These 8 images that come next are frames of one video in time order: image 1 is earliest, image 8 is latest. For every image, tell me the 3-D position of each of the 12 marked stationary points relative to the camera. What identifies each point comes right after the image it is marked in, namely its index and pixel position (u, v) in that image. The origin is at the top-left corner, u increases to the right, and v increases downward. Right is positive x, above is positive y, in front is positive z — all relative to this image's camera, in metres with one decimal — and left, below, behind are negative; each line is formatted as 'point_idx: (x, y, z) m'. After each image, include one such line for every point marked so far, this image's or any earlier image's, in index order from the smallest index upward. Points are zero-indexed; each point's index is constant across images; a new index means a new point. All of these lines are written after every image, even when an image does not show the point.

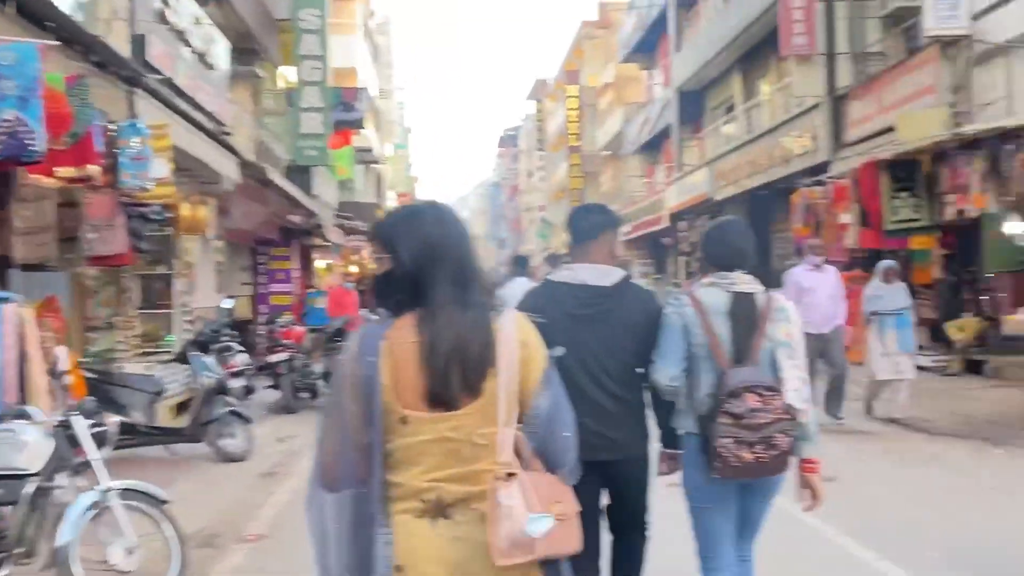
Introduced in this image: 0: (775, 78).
0: (+5.9, +4.7, +19.6) m
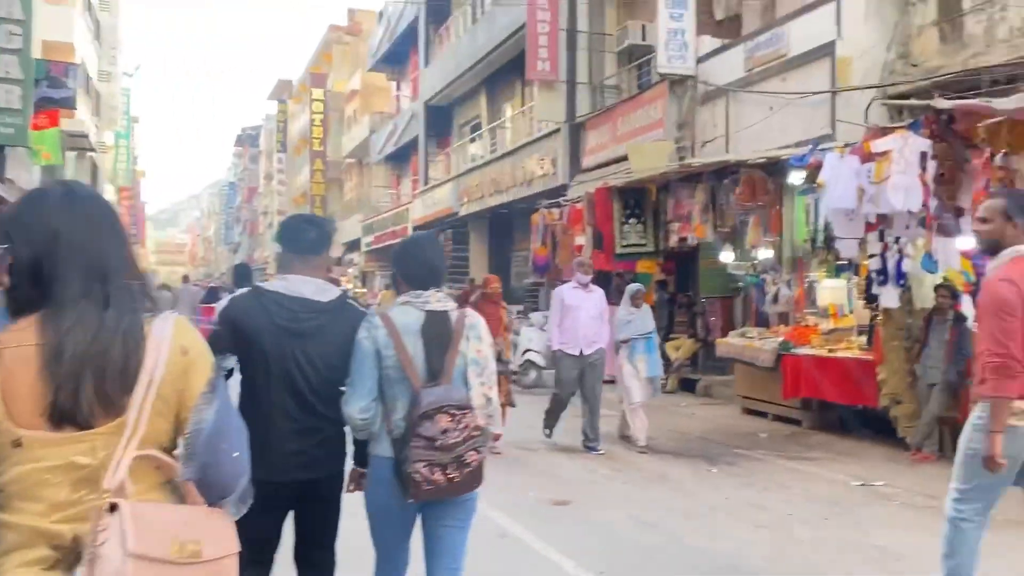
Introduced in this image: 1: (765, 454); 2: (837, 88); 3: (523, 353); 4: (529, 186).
0: (+0.2, +4.3, +20.1) m
1: (+2.4, -1.6, +8.2) m
2: (+3.5, +2.2, +9.5) m
3: (+0.1, -1.0, +12.9) m
4: (+0.3, +2.0, +17.2) m
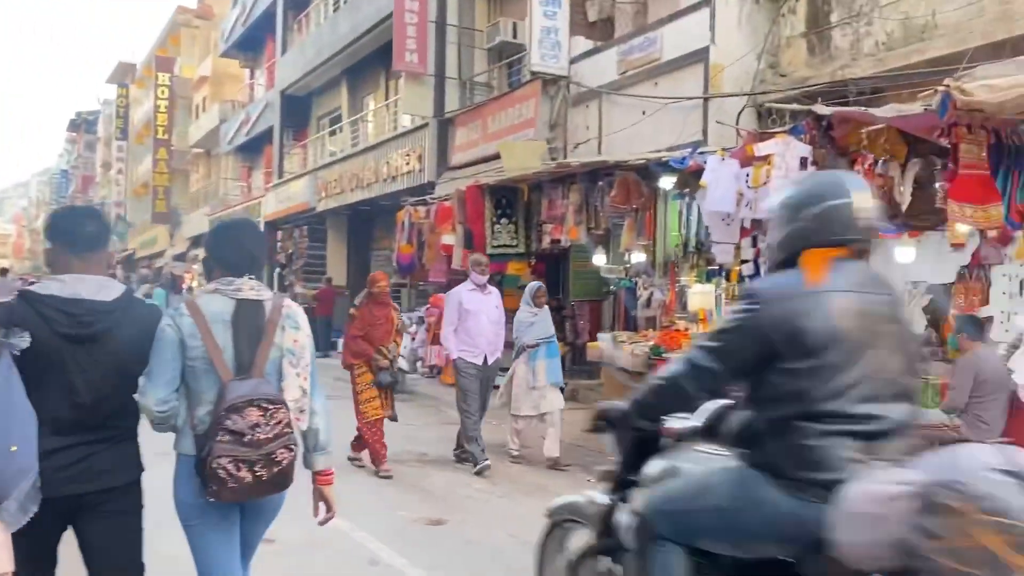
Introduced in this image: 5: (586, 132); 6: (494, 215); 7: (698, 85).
0: (-2.9, +4.3, +19.5) m
1: (+1.2, -1.6, +8.0) m
2: (+2.1, +2.1, +9.5) m
3: (-1.8, -1.0, +12.3) m
4: (-2.3, +2.0, +16.6) m
5: (+1.0, +2.1, +11.8) m
6: (-0.3, +1.0, +11.7) m
7: (+2.1, +2.3, +10.0) m
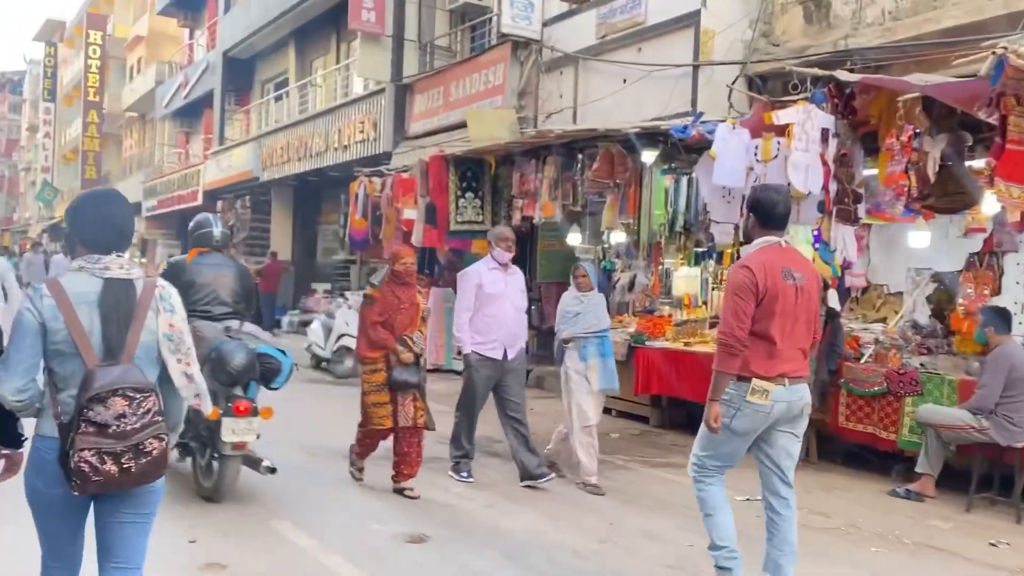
0: (-3.7, +4.8, +18.3) m
1: (+0.9, -1.4, +7.4) m
2: (+1.9, +2.3, +8.8) m
3: (-2.3, -0.6, +11.4) m
4: (-3.0, +2.4, +15.6) m
5: (+0.6, +2.4, +11.1) m
6: (-0.7, +1.2, +10.8) m
7: (+1.8, +2.5, +9.2) m
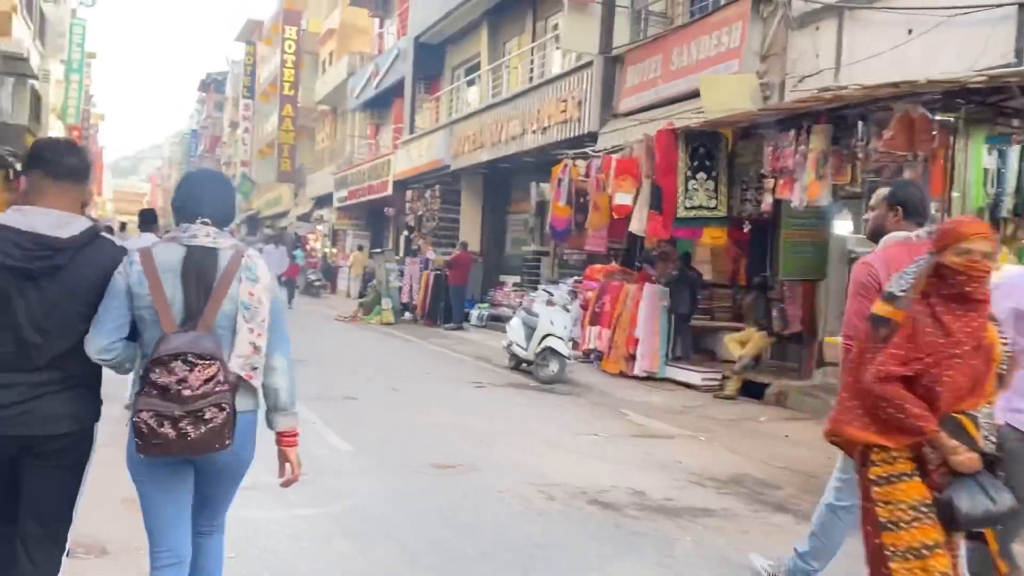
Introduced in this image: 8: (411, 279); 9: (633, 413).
0: (+0.3, +4.9, +17.1) m
1: (+2.7, -1.5, +5.5) m
2: (+4.0, +2.2, +6.7) m
3: (+0.3, -0.6, +10.1) m
4: (+0.5, +2.5, +14.3) m
5: (+3.2, +2.4, +9.2) m
6: (+1.9, +1.3, +9.2) m
7: (+4.0, +2.5, +7.2) m
8: (-2.1, +0.2, +17.7) m
9: (+1.2, -1.2, +8.4) m
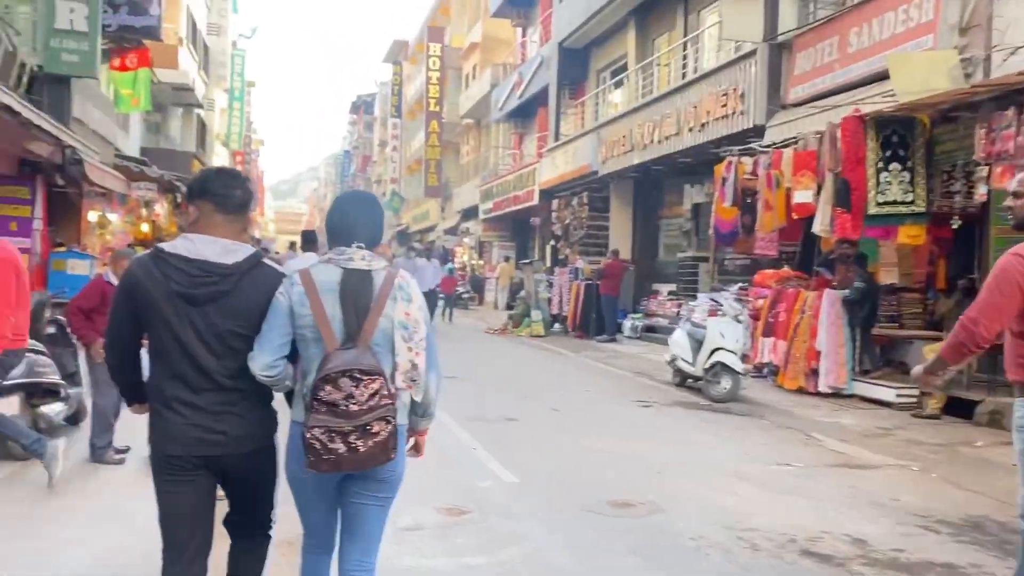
0: (+3.1, +4.8, +16.3) m
1: (+3.7, -1.5, +4.4) m
2: (+5.1, +2.2, +5.4) m
3: (+2.1, -0.7, +9.3) m
4: (+2.9, +2.4, +13.5) m
5: (+4.7, +2.3, +8.0) m
6: (+3.4, +1.2, +8.2) m
7: (+5.2, +2.5, +5.8) m
8: (+1.0, 0.0, +17.2) m
9: (+2.7, -1.3, +7.5) m
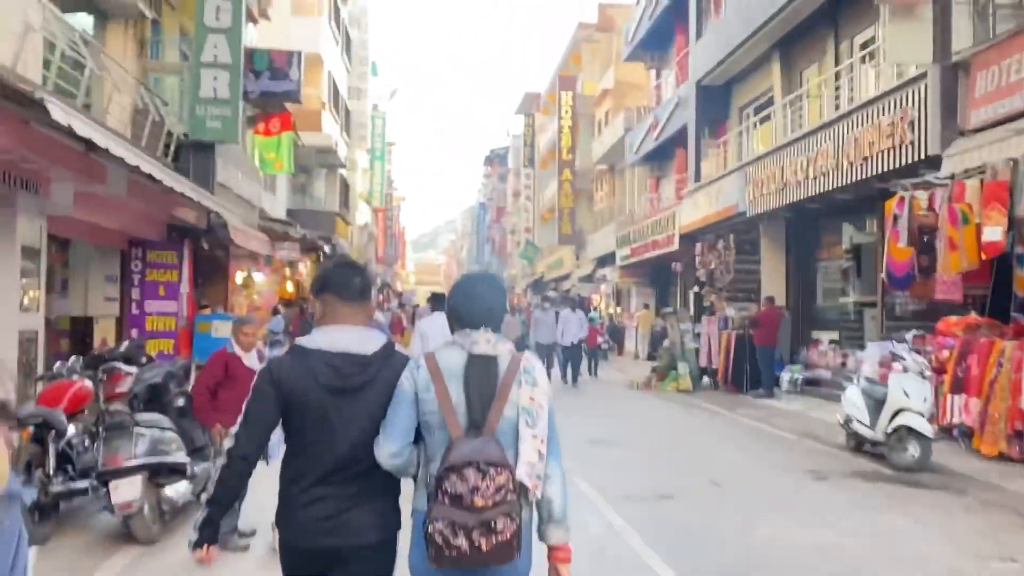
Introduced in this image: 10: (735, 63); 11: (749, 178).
0: (+5.5, +3.9, +15.2) m
1: (+4.4, -1.6, +3.0) m
2: (+5.8, +2.0, +4.0) m
3: (+3.5, -1.2, +8.1) m
4: (+4.9, +1.7, +12.3) m
5: (+5.8, +2.0, +6.6) m
6: (+4.6, +0.8, +7.0) m
7: (+6.0, +2.3, +4.4) m
8: (+3.6, -1.0, +16.1) m
9: (+3.8, -1.6, +6.2) m
10: (+4.8, +4.9, +18.7) m
11: (+4.5, +2.1, +16.6) m
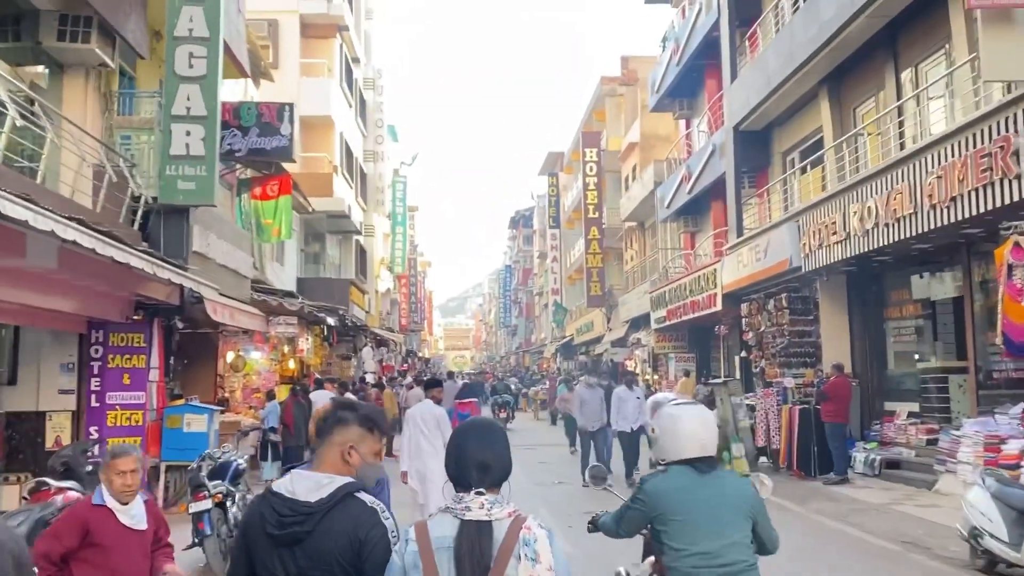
0: (+5.8, +3.0, +13.4) m
1: (+4.4, -1.8, +0.9) m
2: (+5.8, +1.9, +2.1) m
3: (+3.7, -1.7, +6.1) m
4: (+5.1, +0.9, +10.4) m
5: (+5.8, +1.6, +4.7) m
6: (+4.7, +0.4, +5.1) m
7: (+6.0, +2.1, +2.6) m
8: (+4.1, -2.0, +14.1) m
9: (+3.9, -2.0, +4.2) m
10: (+5.1, +3.6, +17.0) m
11: (+4.8, +1.0, +14.7) m
